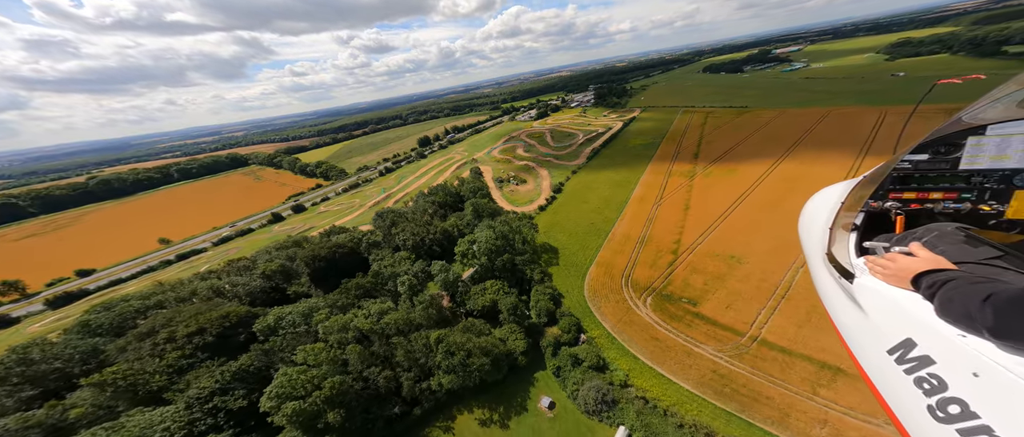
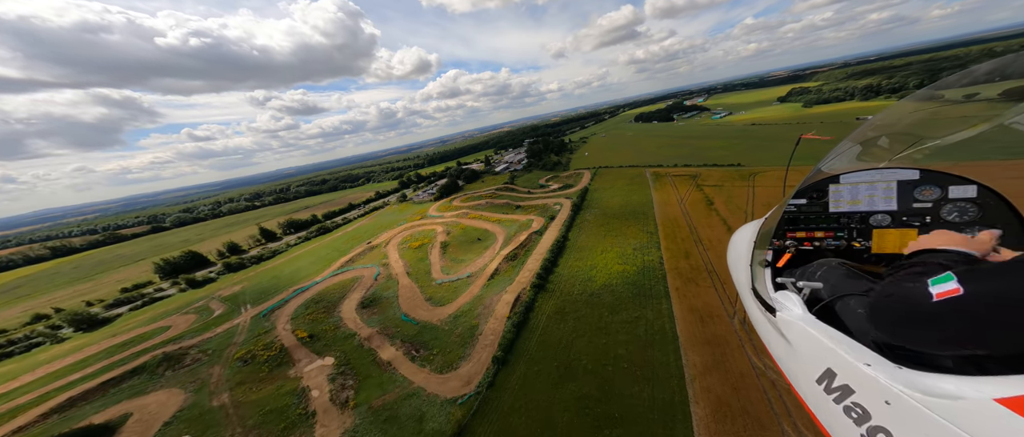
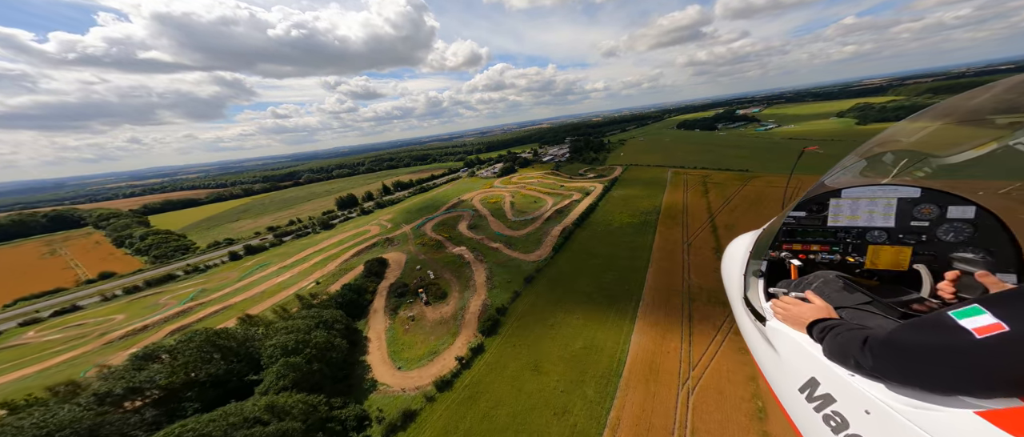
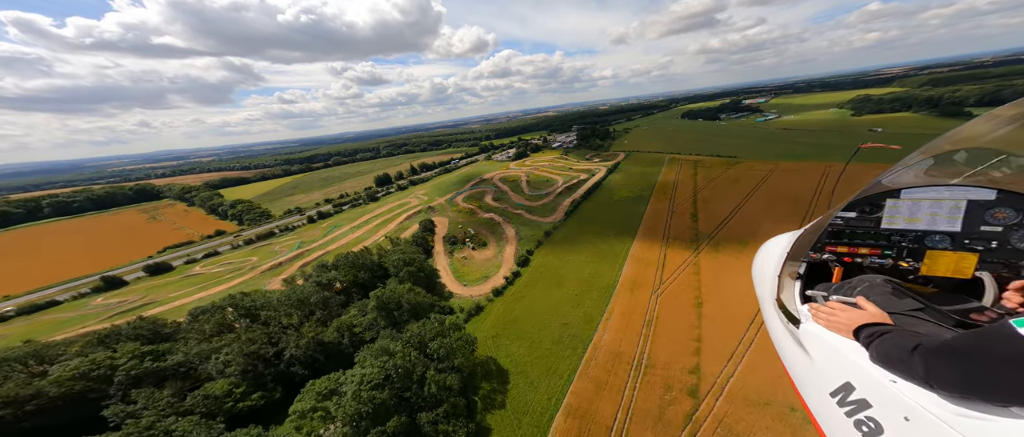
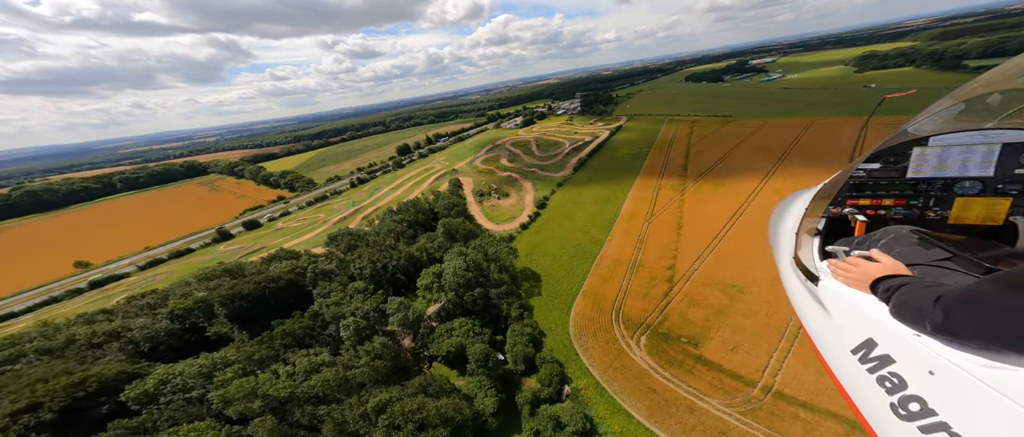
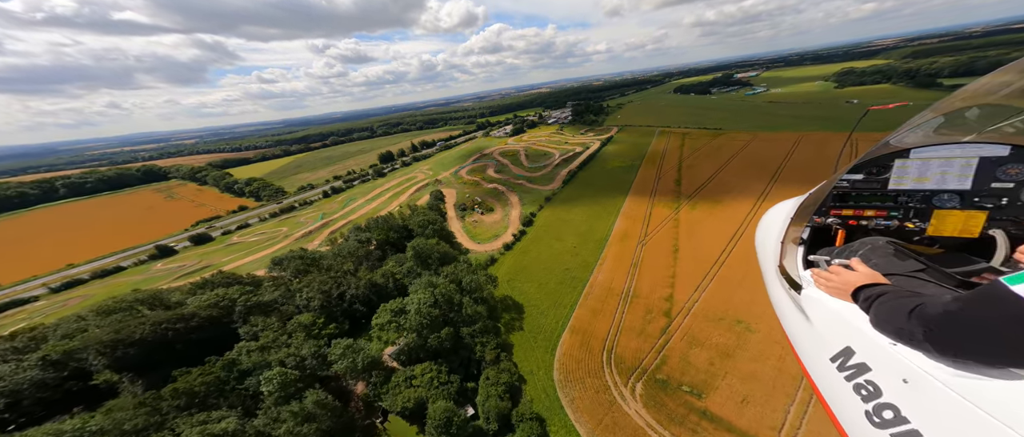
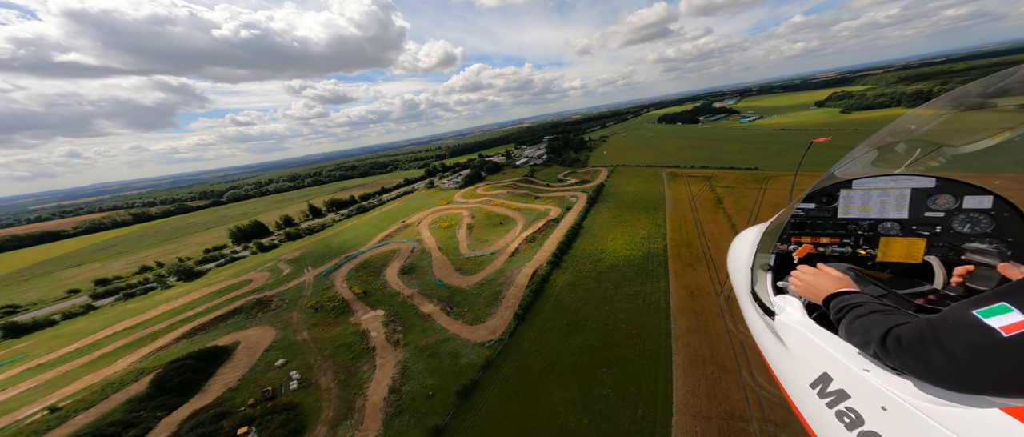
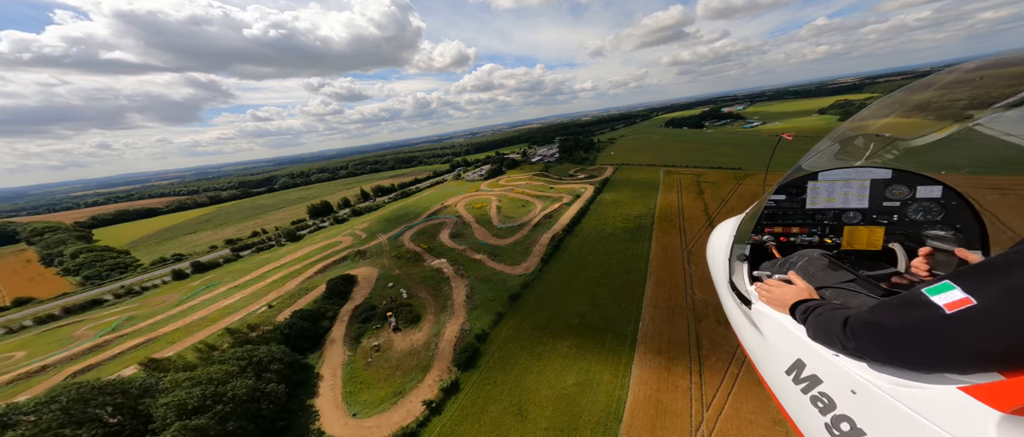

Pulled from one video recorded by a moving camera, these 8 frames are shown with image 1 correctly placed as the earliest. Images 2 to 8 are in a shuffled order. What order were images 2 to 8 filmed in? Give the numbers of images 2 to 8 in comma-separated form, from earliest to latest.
5, 6, 4, 3, 8, 7, 2
